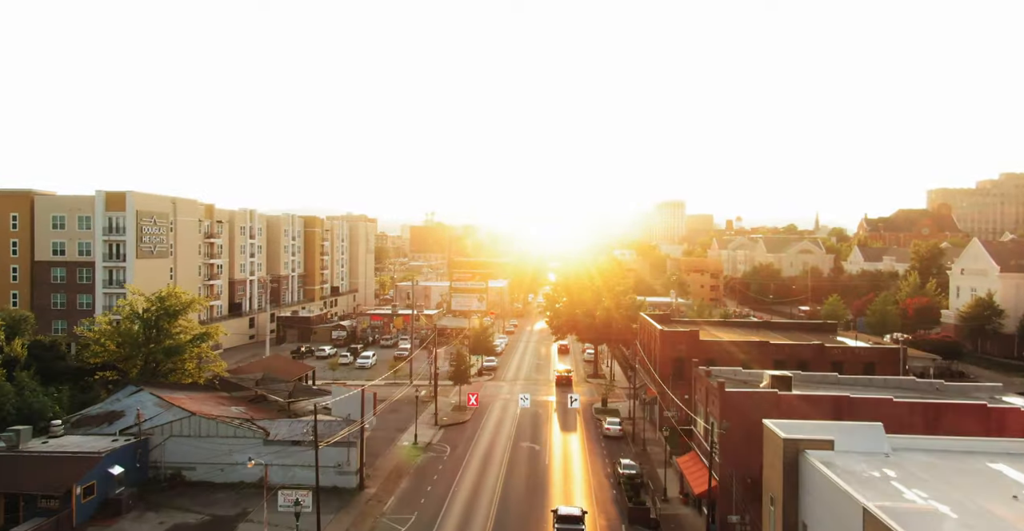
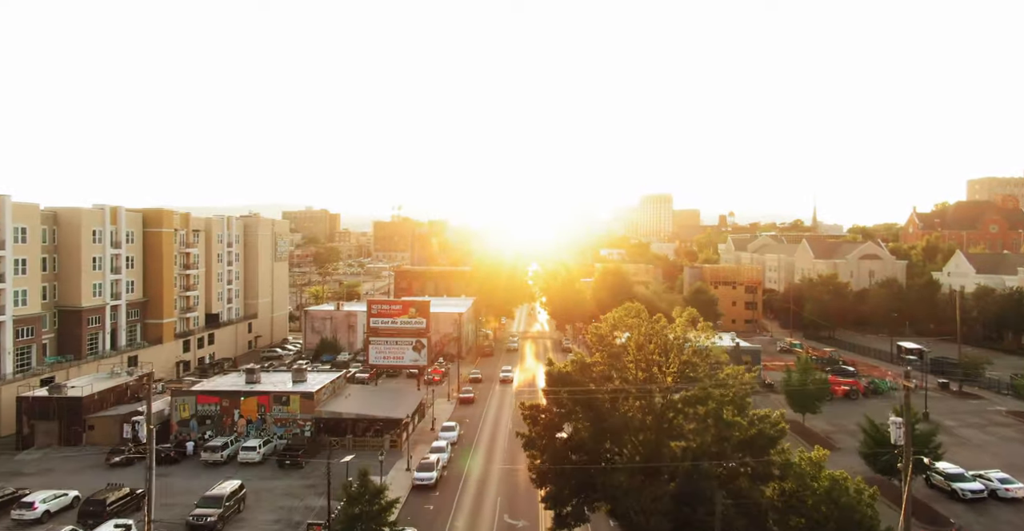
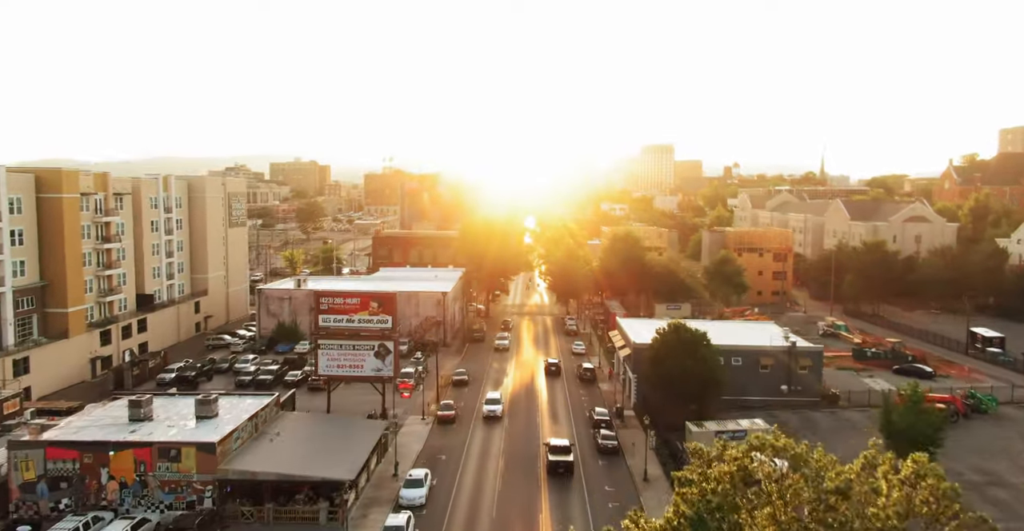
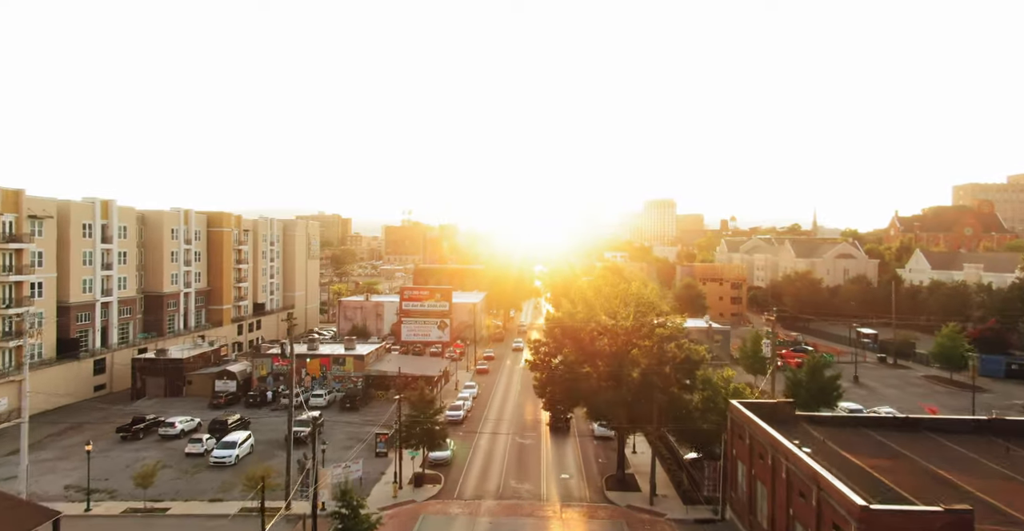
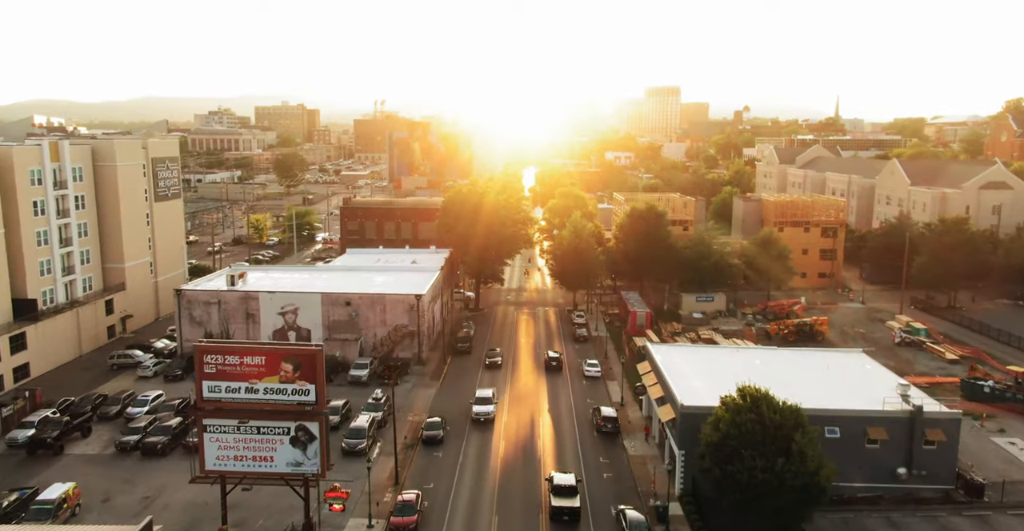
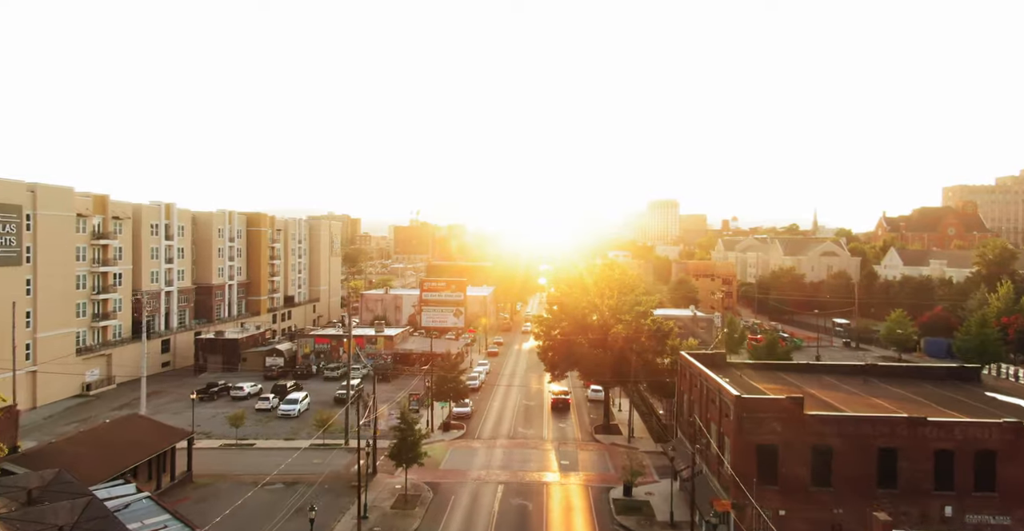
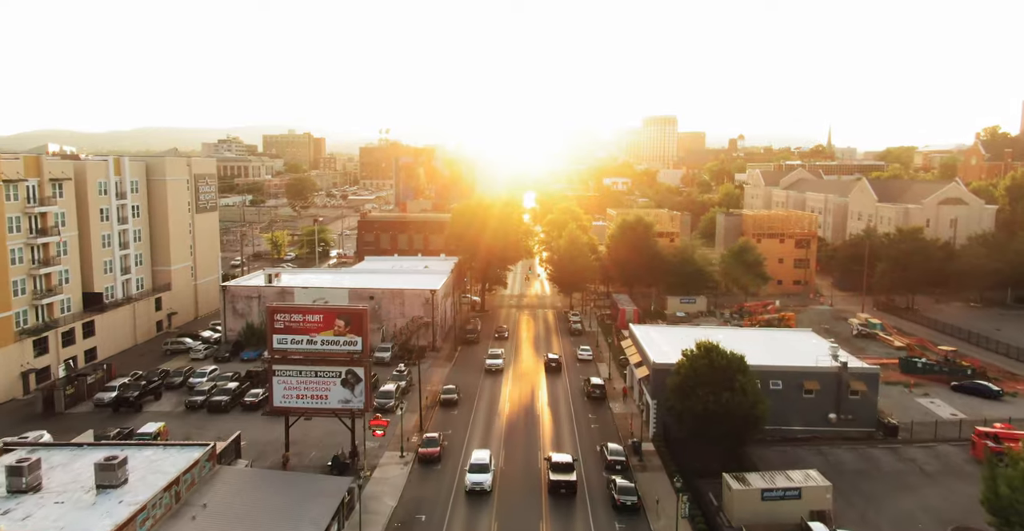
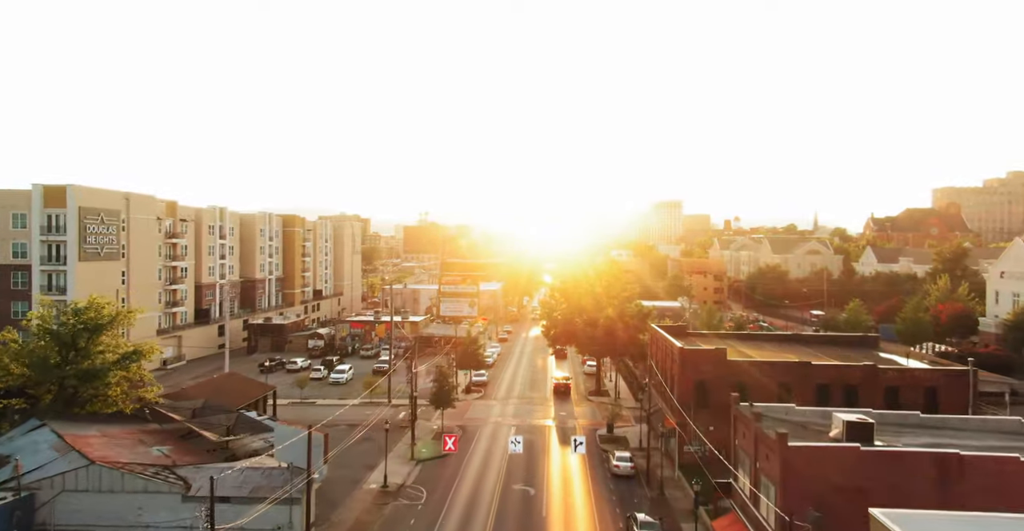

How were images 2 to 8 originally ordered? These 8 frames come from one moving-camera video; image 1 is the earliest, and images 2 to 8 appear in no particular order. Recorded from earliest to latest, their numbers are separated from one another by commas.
8, 6, 4, 2, 3, 7, 5
